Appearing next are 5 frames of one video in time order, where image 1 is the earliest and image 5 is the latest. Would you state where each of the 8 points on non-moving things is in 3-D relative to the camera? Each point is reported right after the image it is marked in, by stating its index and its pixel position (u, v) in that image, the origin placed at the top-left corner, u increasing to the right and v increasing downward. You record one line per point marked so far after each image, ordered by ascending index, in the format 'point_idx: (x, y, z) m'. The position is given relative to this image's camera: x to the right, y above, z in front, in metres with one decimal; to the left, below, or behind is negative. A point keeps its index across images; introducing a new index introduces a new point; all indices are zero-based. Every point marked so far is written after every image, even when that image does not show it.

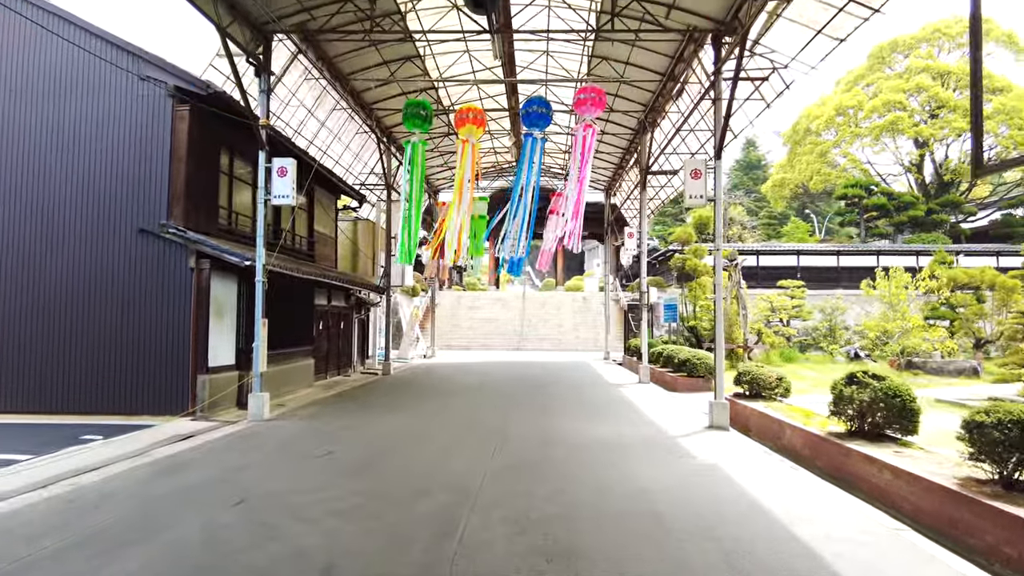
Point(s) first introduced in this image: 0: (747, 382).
0: (+3.3, -1.3, +9.6) m
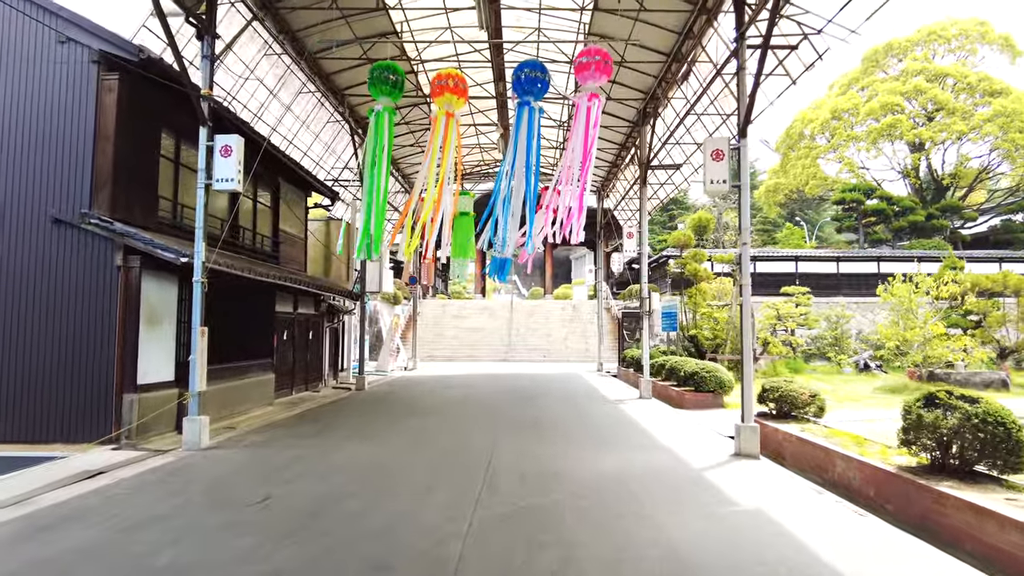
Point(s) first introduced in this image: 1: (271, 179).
0: (+3.2, -1.4, +8.2) m
1: (-4.8, +2.1, +13.2) m
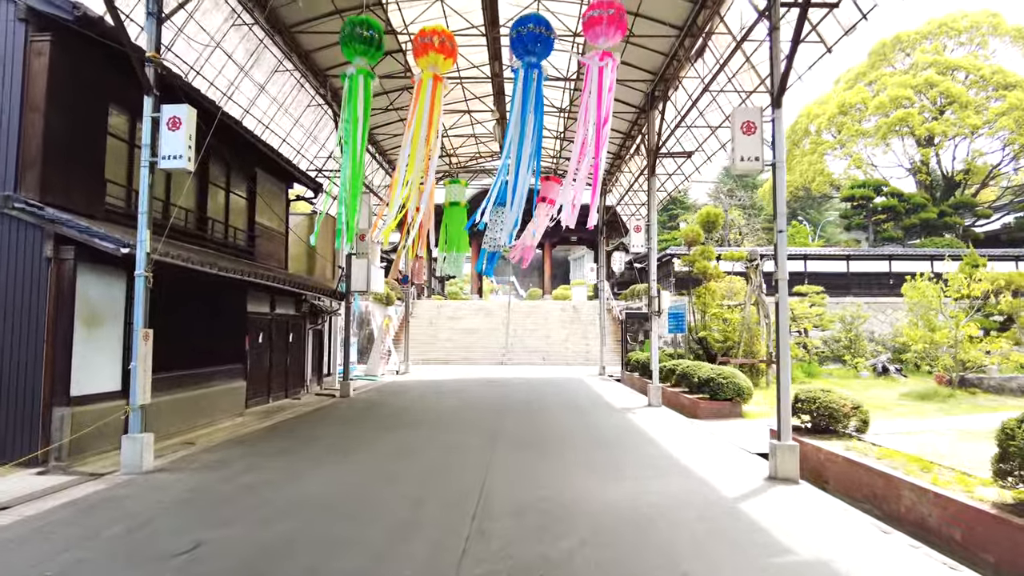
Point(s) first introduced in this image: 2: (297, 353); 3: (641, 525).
0: (+3.2, -1.3, +7.1) m
1: (-4.8, +2.2, +12.1) m
2: (-4.4, -1.3, +13.6) m
3: (+0.9, -1.7, +4.8) m
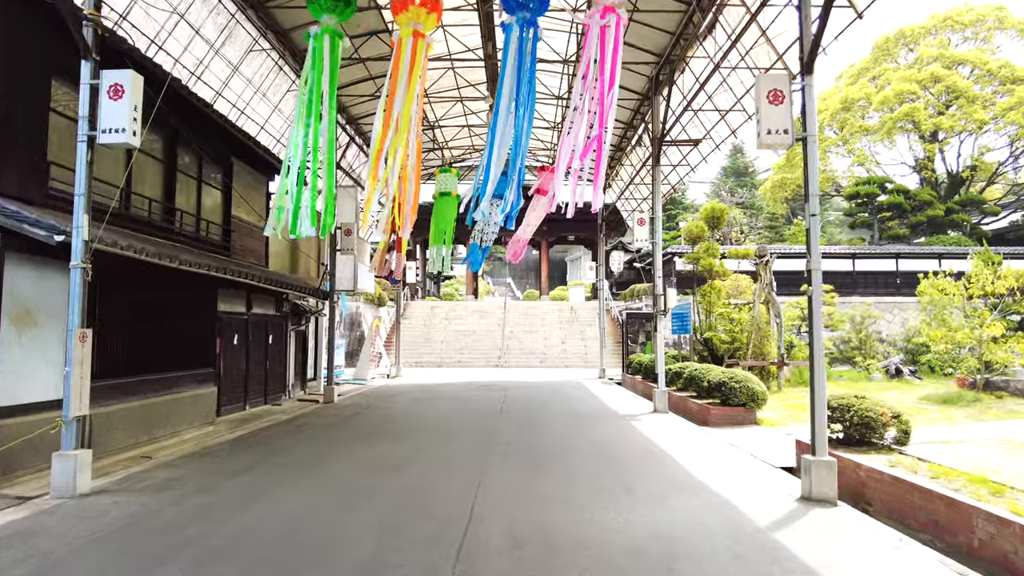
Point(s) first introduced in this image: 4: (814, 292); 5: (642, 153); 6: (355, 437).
0: (+3.1, -1.2, +6.3) m
1: (-4.9, +2.2, +11.2) m
2: (-4.5, -1.3, +12.8) m
3: (+0.9, -1.6, +4.0) m
4: (+2.5, 0.0, +5.6) m
5: (+3.3, +3.4, +16.8) m
6: (-2.2, -2.1, +9.5) m
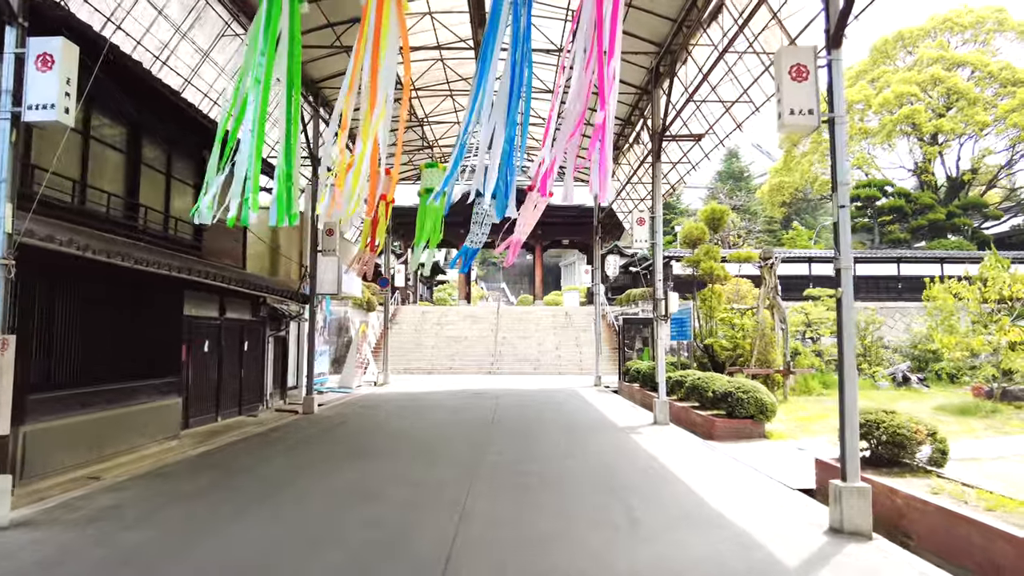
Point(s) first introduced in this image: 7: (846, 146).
0: (+3.0, -1.3, +5.6) m
1: (-5.1, +2.2, +10.5) m
2: (-4.6, -1.3, +12.0) m
3: (+0.8, -1.6, +3.3) m
4: (+2.4, 0.0, +4.9) m
5: (+3.1, +3.3, +16.1) m
6: (-2.4, -2.1, +8.8) m
7: (+2.5, +1.0, +5.0) m
